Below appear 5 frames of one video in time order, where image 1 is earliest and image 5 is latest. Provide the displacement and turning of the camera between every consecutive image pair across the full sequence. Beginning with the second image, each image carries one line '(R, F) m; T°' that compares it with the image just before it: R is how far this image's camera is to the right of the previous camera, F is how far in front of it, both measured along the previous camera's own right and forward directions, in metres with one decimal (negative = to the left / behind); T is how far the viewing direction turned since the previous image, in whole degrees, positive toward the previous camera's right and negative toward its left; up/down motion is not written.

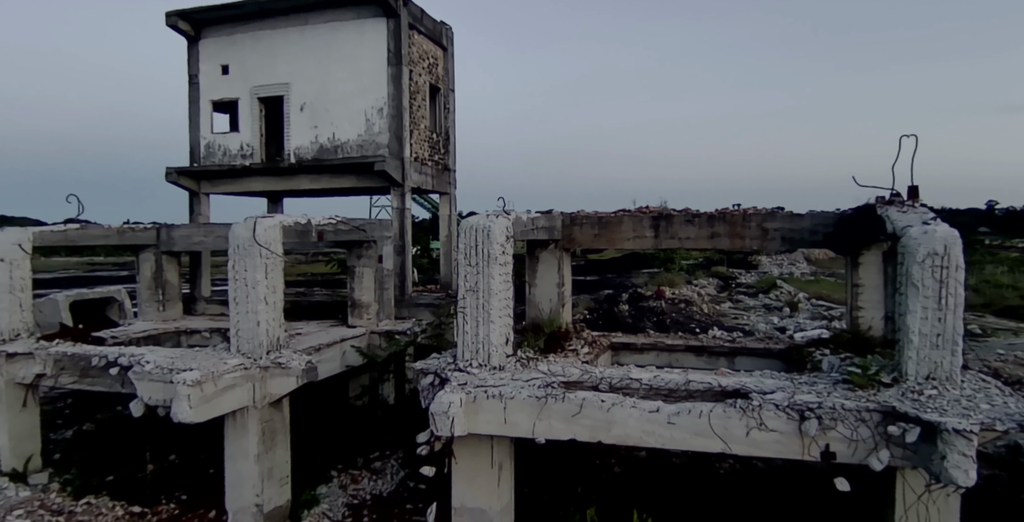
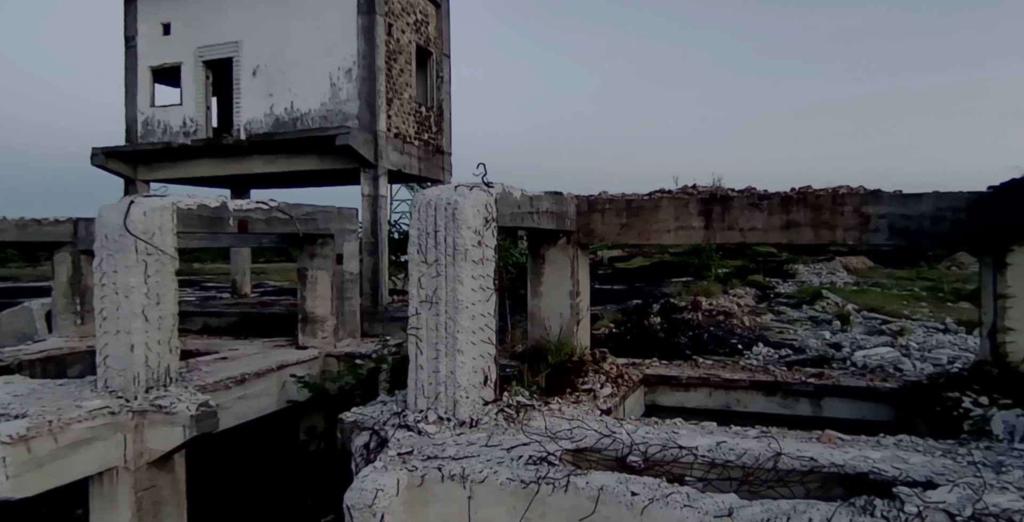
(+0.3, +2.4) m; -2°
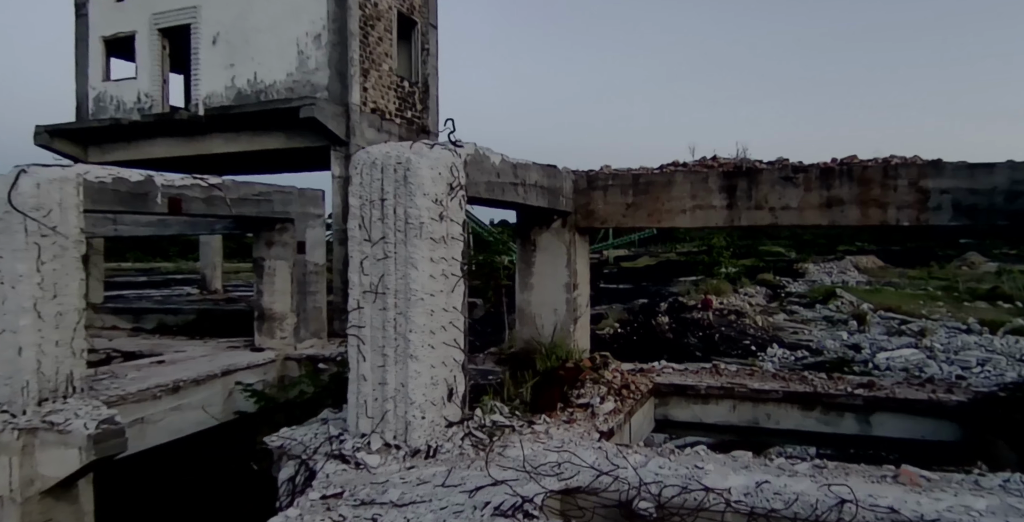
(+0.2, +1.0) m; -1°
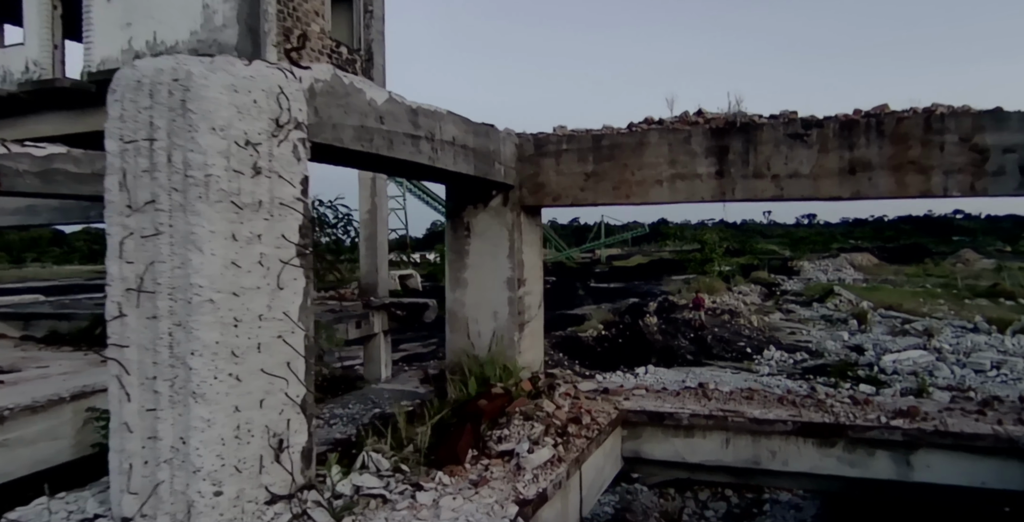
(+0.4, +1.3) m; 0°
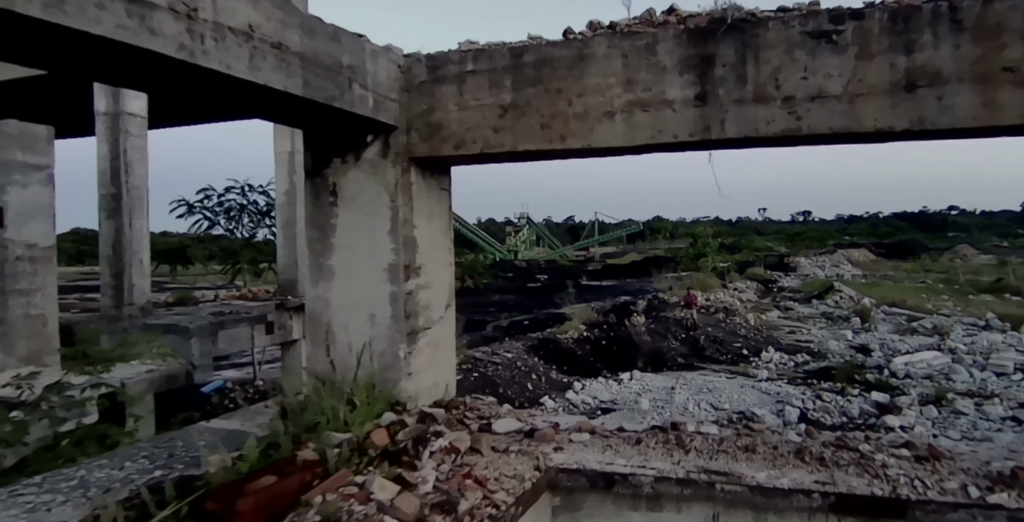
(+0.5, +1.4) m; 0°
